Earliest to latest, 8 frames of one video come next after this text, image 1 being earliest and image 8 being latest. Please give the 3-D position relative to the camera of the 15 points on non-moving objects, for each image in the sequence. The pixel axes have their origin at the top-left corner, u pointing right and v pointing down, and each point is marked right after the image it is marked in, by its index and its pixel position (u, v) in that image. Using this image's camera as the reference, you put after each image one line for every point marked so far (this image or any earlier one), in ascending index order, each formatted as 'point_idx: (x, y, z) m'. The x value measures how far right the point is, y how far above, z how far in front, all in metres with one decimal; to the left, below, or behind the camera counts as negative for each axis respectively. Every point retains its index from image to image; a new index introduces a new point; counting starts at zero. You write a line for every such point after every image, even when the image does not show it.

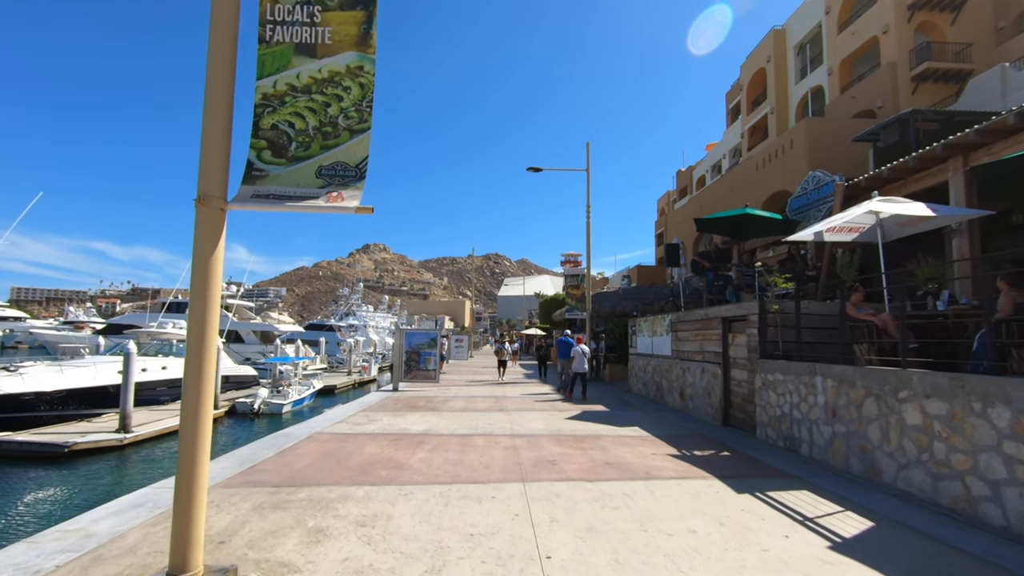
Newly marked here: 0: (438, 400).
0: (-1.9, -2.9, +14.3) m
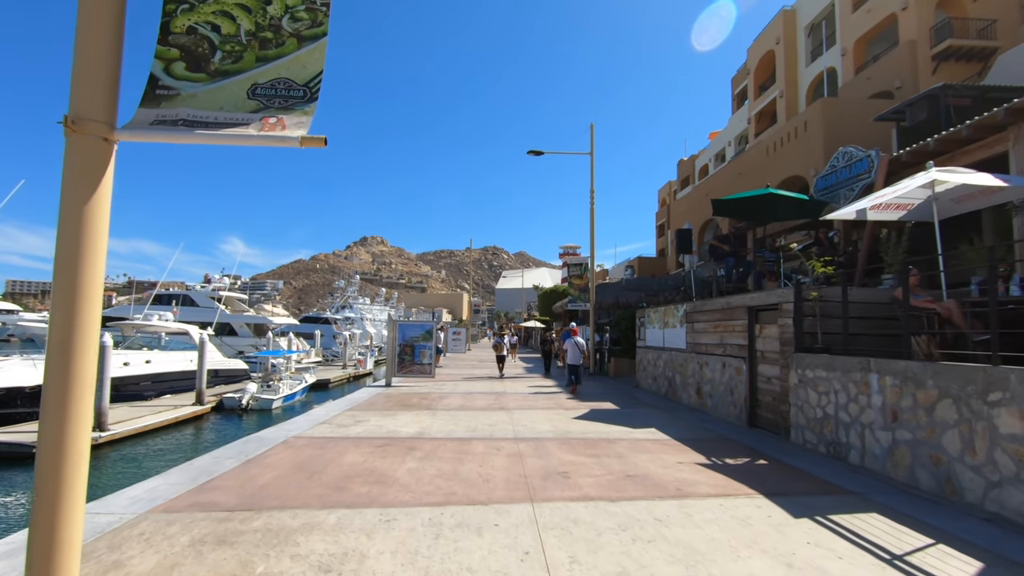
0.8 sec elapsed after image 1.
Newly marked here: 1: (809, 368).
0: (-1.9, -2.7, +13.3) m
1: (+4.1, -1.1, +7.5) m
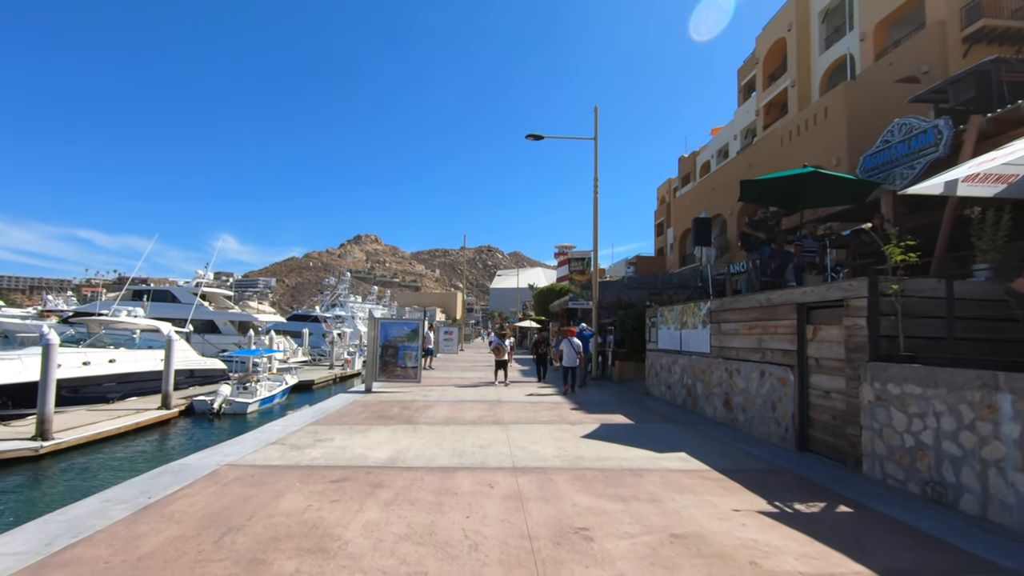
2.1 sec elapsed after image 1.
0: (-2.0, -2.5, +11.5) m
1: (+4.1, -1.0, +5.8) m
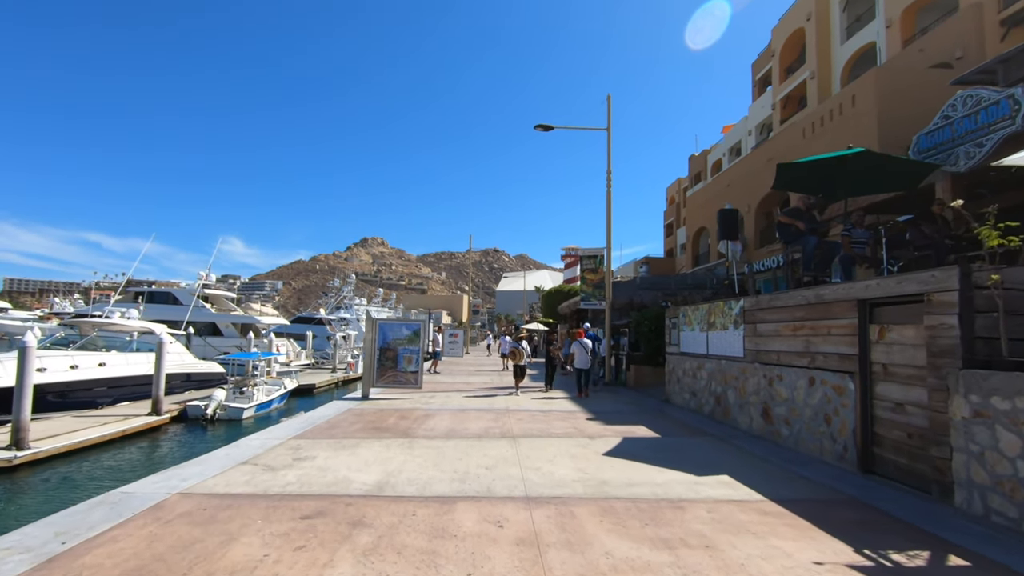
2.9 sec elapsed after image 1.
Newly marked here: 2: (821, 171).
0: (-1.8, -2.4, +10.4) m
1: (+4.2, -0.9, +4.7) m
2: (+5.3, +2.0, +9.3) m
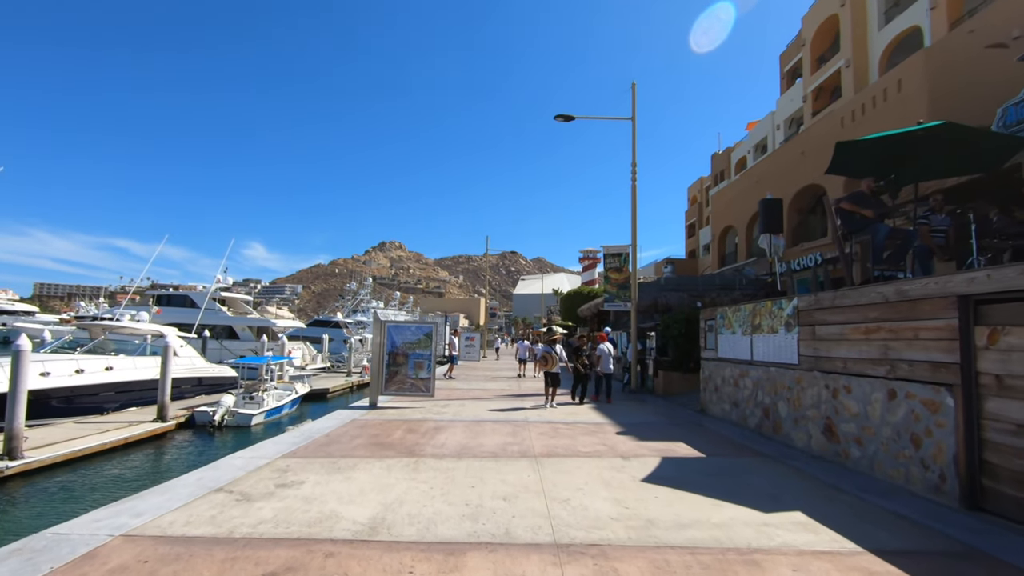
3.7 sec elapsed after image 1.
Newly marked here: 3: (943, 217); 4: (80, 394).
0: (-1.5, -2.4, +9.4) m
1: (+4.4, -0.8, +3.5) m
2: (+5.6, +2.1, +8.1) m
3: (+6.0, +1.0, +7.5) m
4: (-15.5, -3.8, +19.4) m
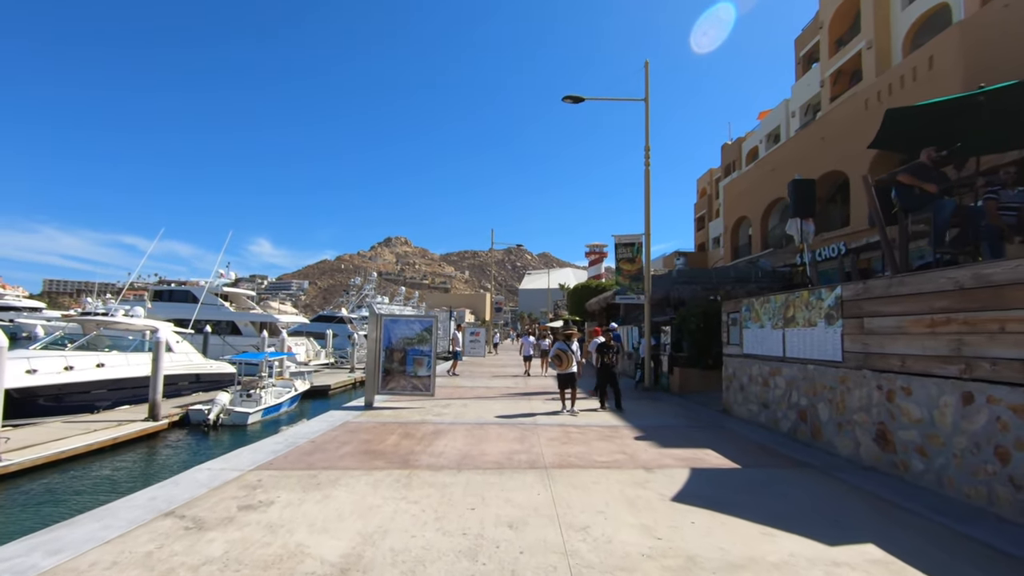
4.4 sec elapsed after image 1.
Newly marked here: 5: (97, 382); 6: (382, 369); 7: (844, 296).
0: (-1.3, -2.2, +8.5) m
1: (+4.4, -0.7, +2.5) m
2: (+5.7, +2.3, +7.1) m
3: (+6.0, +1.1, +6.5) m
4: (-15.2, -3.6, +18.7) m
5: (-15.0, -3.4, +19.6) m
6: (-2.8, -1.7, +11.6) m
7: (+4.5, -0.1, +7.4) m
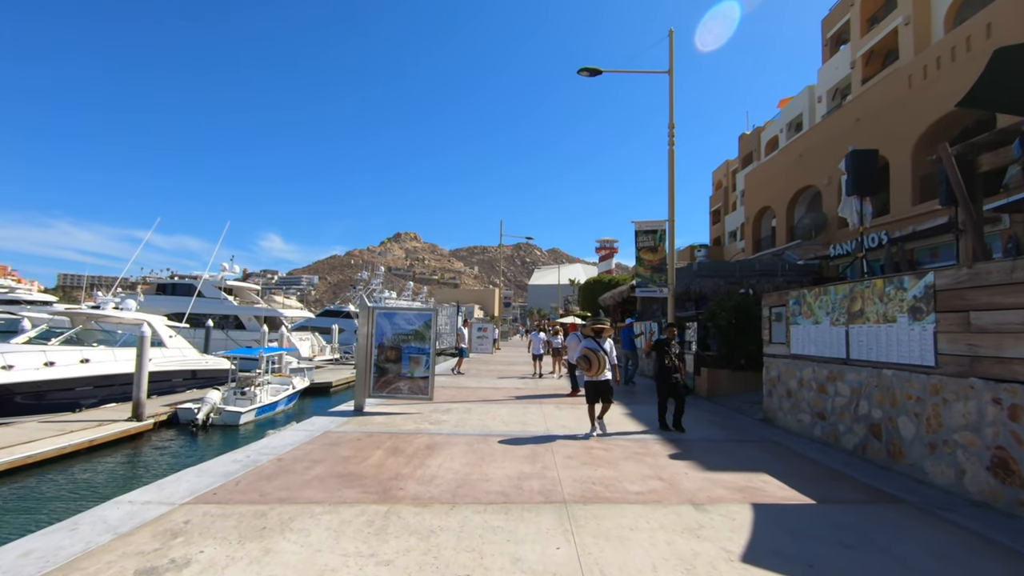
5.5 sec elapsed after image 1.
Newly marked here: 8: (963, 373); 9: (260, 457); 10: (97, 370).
0: (-1.2, -2.1, +7.1) m
1: (+4.4, -0.6, +1.0) m
2: (+5.8, +2.4, +5.5) m
3: (+6.1, +1.3, +5.0) m
4: (-14.9, -3.3, +17.5) m
5: (-14.7, -3.1, +18.4) m
6: (-2.6, -1.5, +10.3) m
7: (+4.6, 0.0, +5.9) m
8: (+4.5, -0.8, +5.4) m
9: (-2.9, -1.9, +6.3) m
10: (-14.6, -2.9, +19.0) m
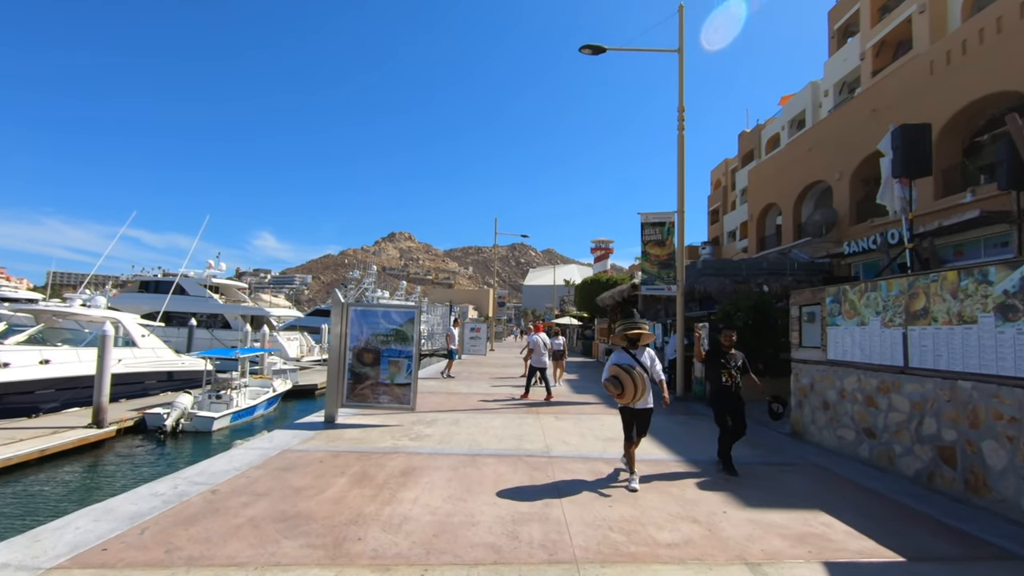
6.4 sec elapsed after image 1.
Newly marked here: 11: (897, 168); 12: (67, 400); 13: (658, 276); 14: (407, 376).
0: (-1.3, -2.0, +5.9) m
1: (+4.4, -0.5, -0.2) m
2: (+5.8, +2.5, +4.4) m
3: (+6.1, +1.3, +3.8) m
4: (-15.1, -3.1, +16.1) m
5: (-14.9, -2.9, +17.0) m
6: (-2.7, -1.4, +9.0) m
7: (+4.6, +0.1, +4.7) m
8: (+4.5, -0.8, +4.3) m
9: (-3.0, -1.8, +5.0) m
10: (-14.8, -2.7, +17.6) m
11: (+5.5, +1.8, +7.7) m
12: (-14.8, -3.7, +18.0) m
13: (+3.7, +0.3, +13.9) m
14: (-1.7, -1.5, +9.0) m
